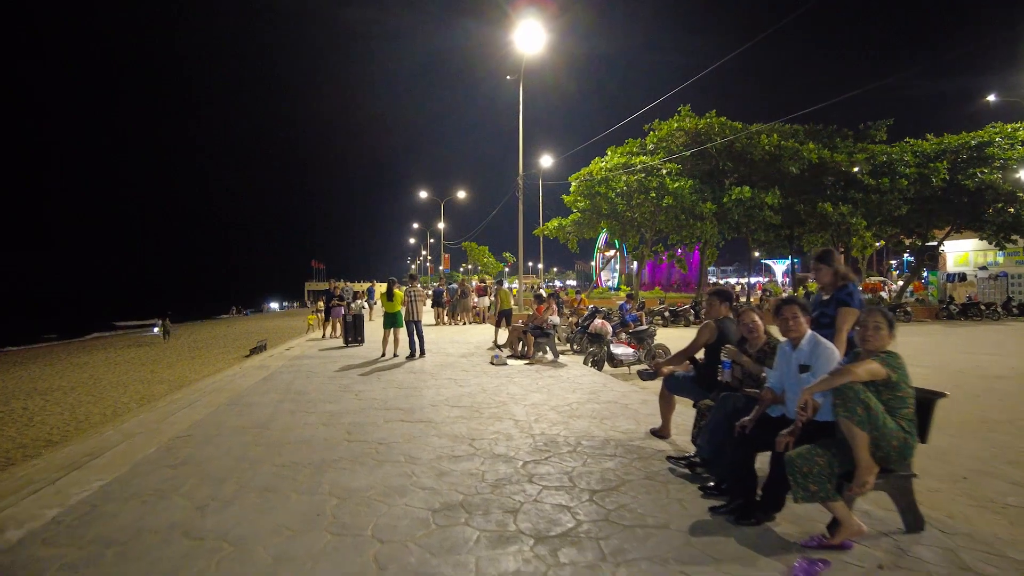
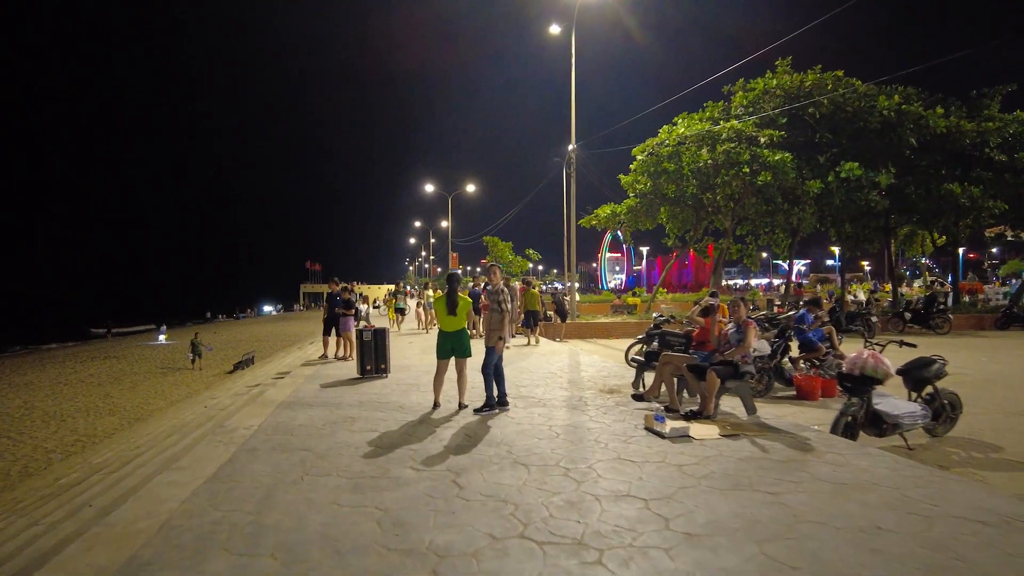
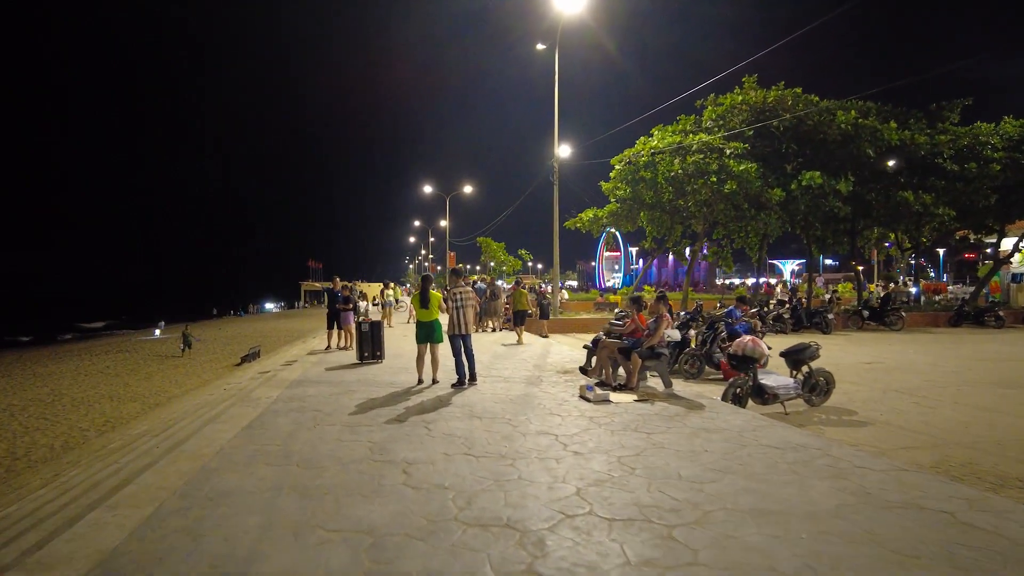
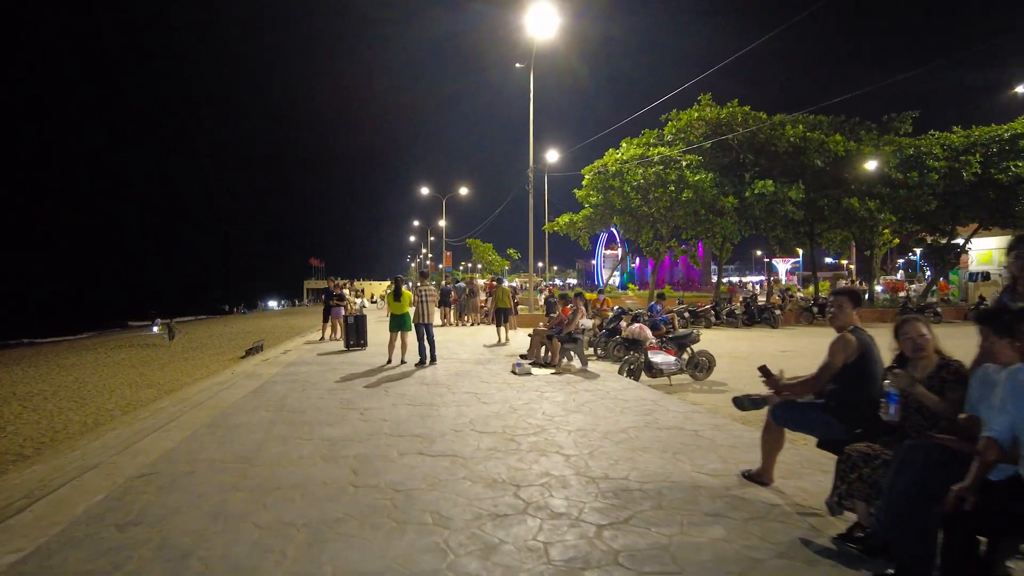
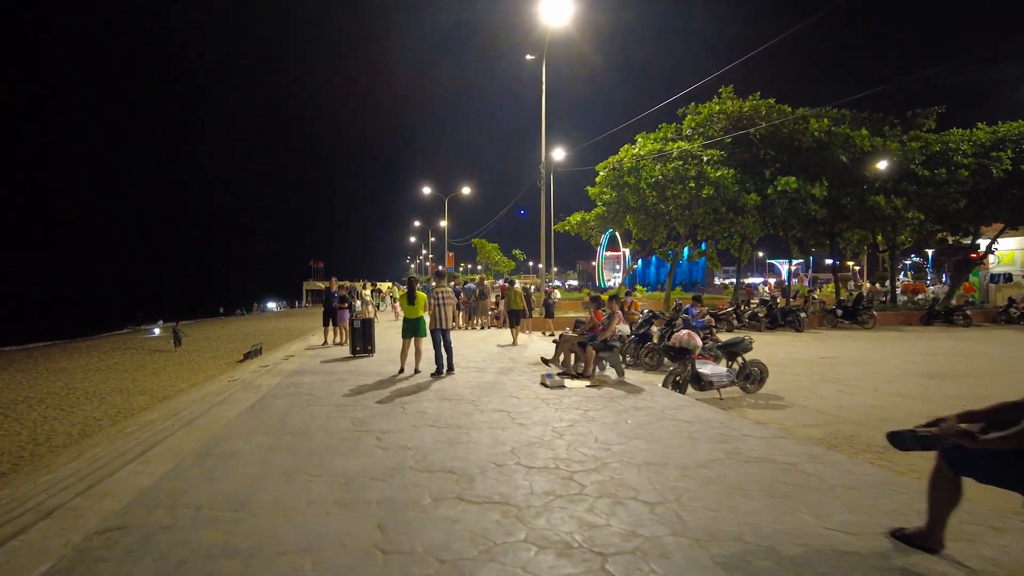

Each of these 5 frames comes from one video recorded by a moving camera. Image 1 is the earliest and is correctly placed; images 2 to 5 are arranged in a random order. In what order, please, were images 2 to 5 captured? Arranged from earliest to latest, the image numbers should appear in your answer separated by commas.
4, 5, 3, 2
